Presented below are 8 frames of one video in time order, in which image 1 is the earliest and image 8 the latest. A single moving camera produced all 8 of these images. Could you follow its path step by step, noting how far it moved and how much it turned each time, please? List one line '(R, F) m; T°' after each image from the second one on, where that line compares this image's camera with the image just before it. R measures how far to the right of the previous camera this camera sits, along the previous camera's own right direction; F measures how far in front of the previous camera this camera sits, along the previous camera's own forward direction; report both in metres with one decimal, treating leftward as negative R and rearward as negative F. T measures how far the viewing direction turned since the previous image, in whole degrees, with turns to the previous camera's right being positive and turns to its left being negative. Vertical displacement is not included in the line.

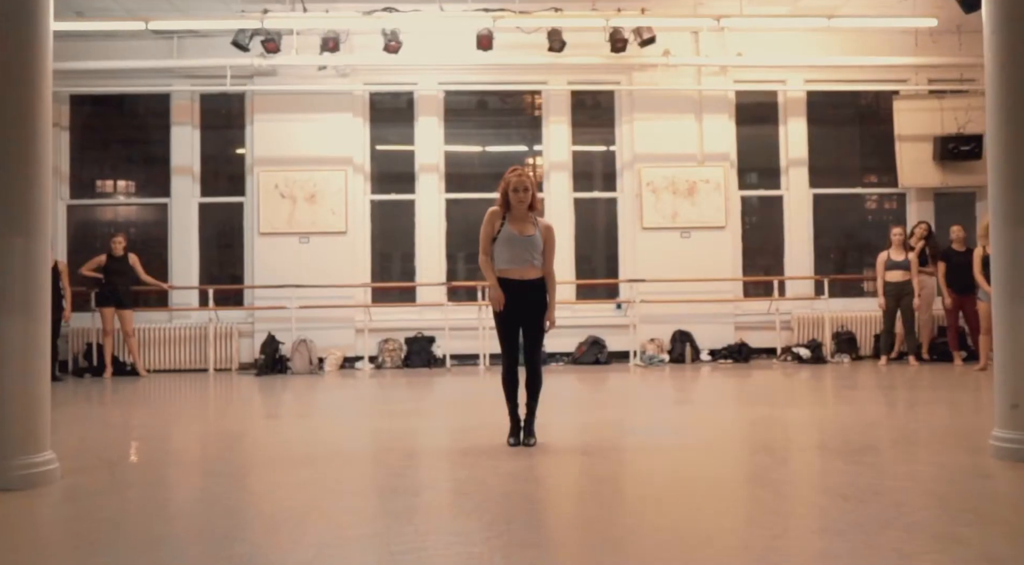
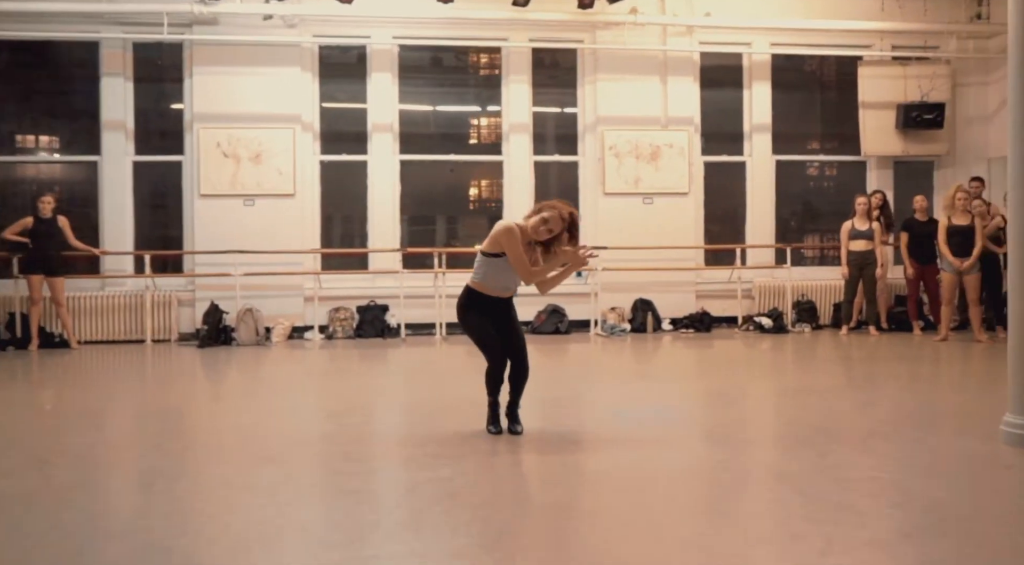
(-0.2, +0.3) m; +4°
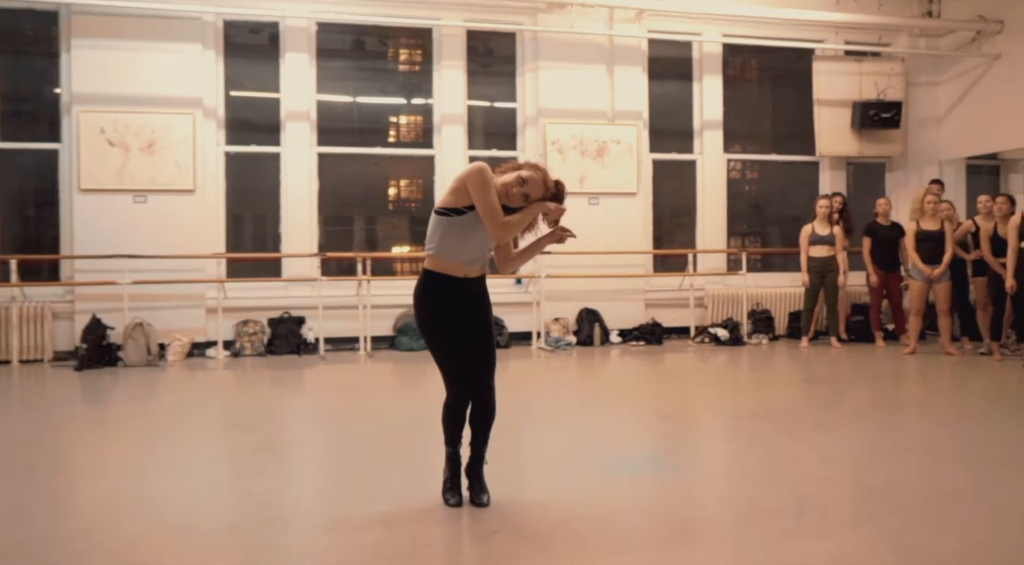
(-0.1, +0.8) m; +6°
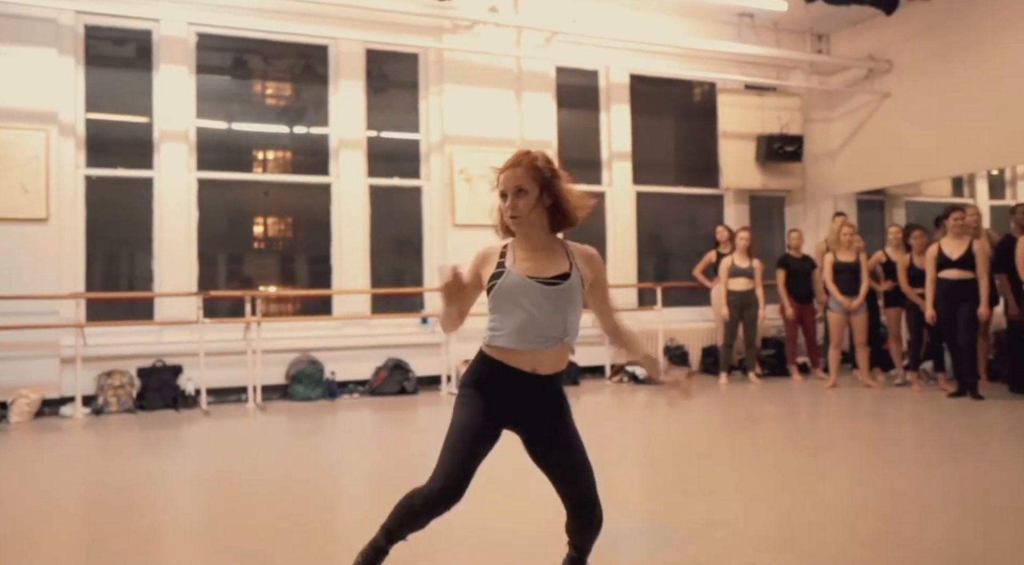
(-0.3, +0.6) m; +9°
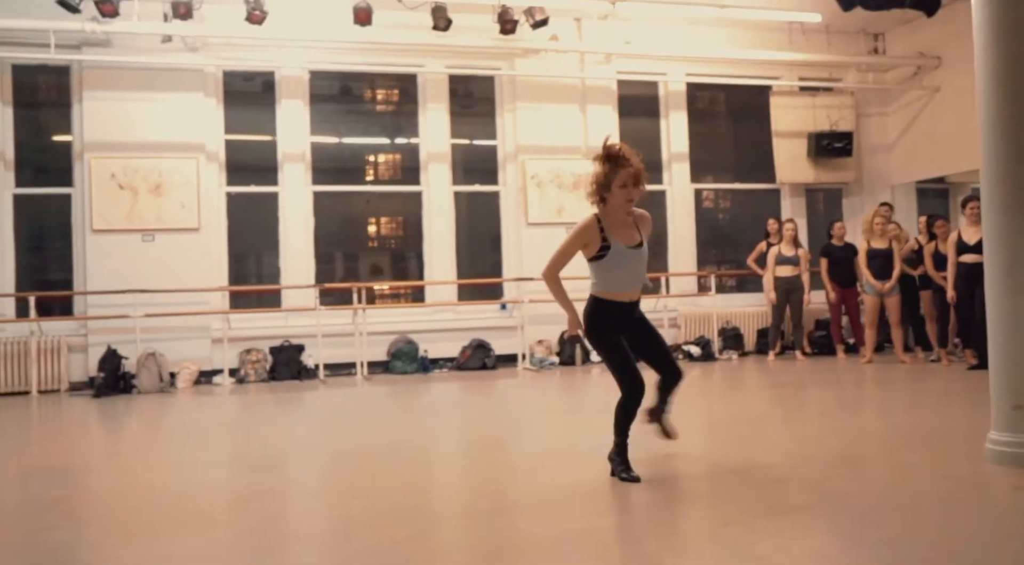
(+0.5, -1.1) m; -8°
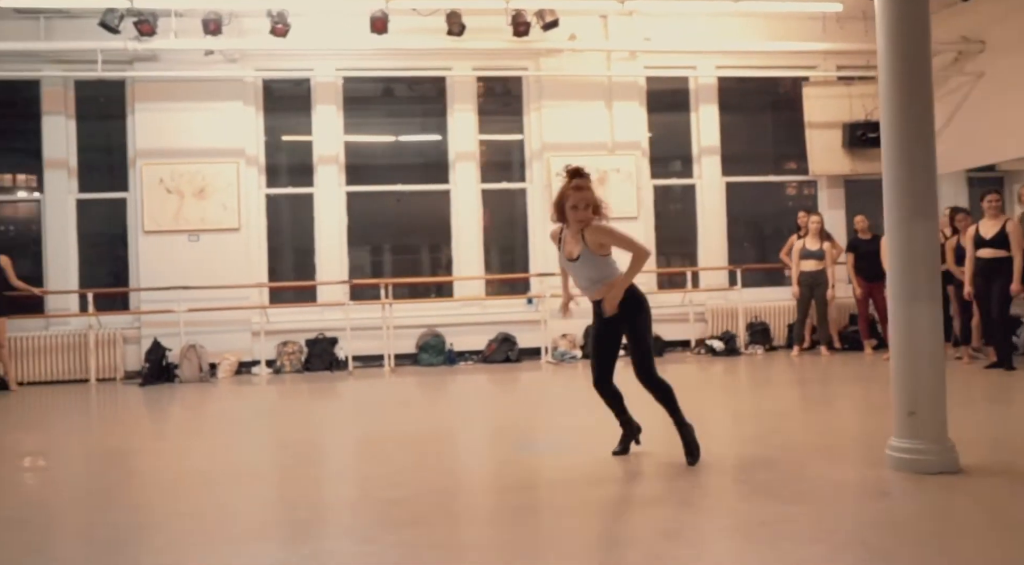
(+0.7, -0.2) m; -6°
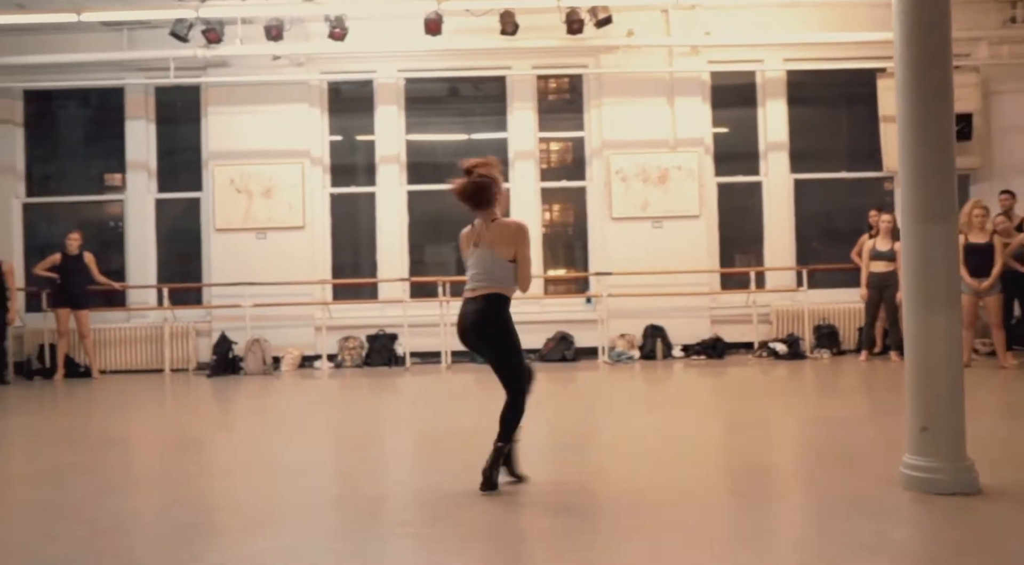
(+0.3, 0.0) m; -6°
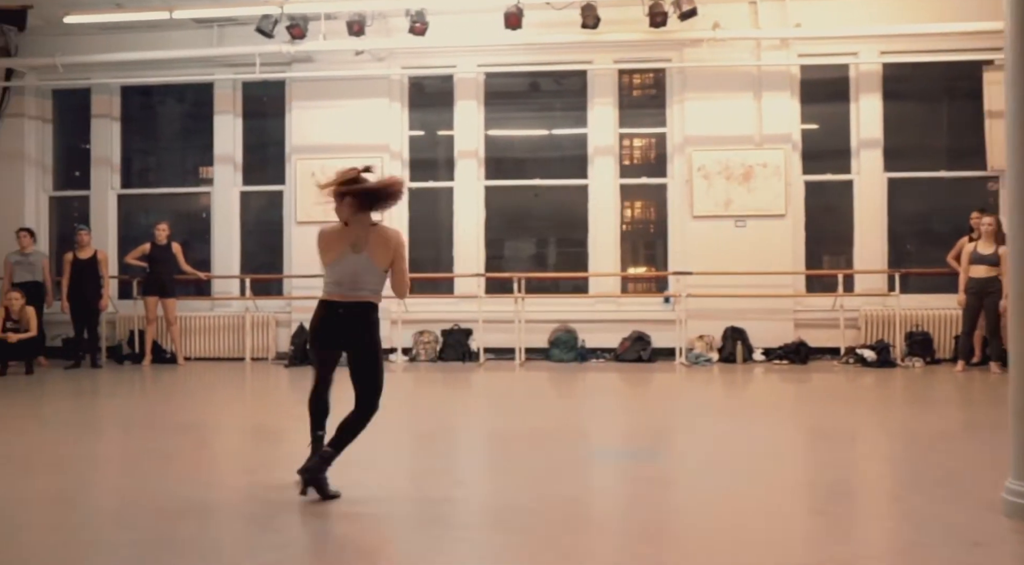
(0.0, +0.1) m; -5°
